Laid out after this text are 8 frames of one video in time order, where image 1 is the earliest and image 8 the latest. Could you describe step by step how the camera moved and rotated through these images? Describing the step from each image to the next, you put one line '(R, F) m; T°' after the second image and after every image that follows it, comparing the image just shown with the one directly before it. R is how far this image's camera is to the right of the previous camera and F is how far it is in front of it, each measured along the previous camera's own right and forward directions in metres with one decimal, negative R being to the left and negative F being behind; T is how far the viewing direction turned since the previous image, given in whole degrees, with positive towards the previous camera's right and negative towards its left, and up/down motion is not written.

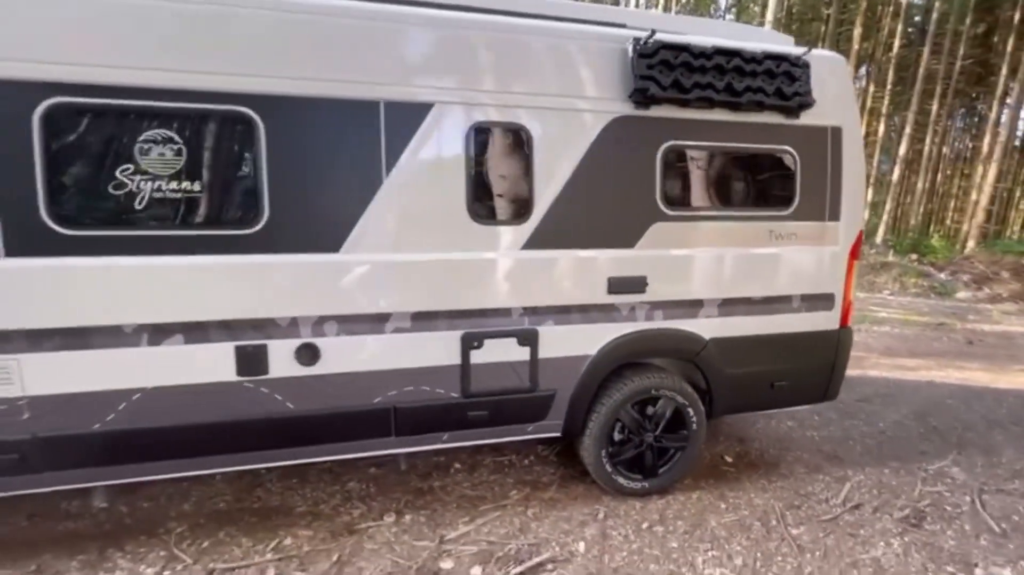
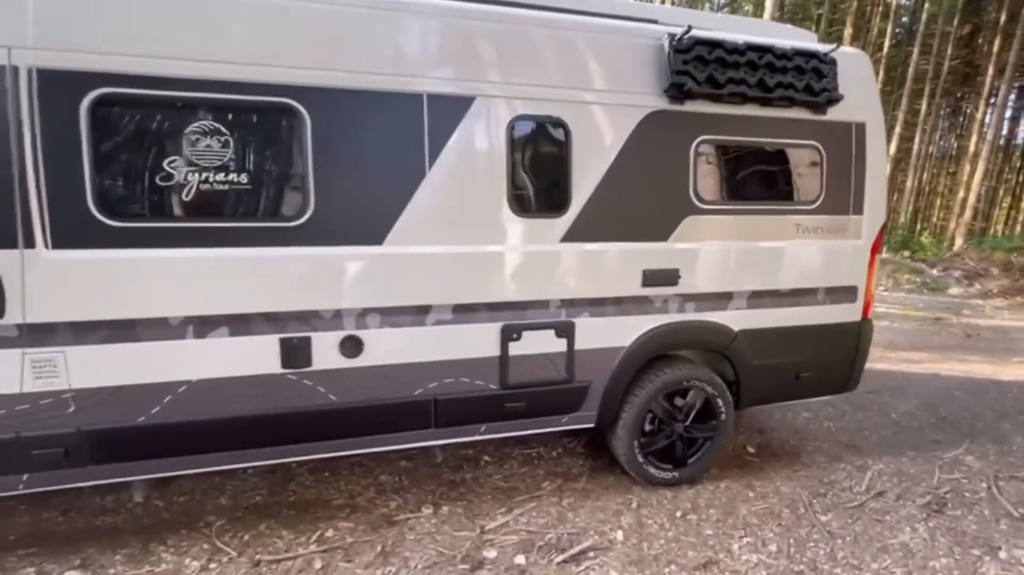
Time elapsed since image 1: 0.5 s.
(-0.3, 0.0) m; +1°
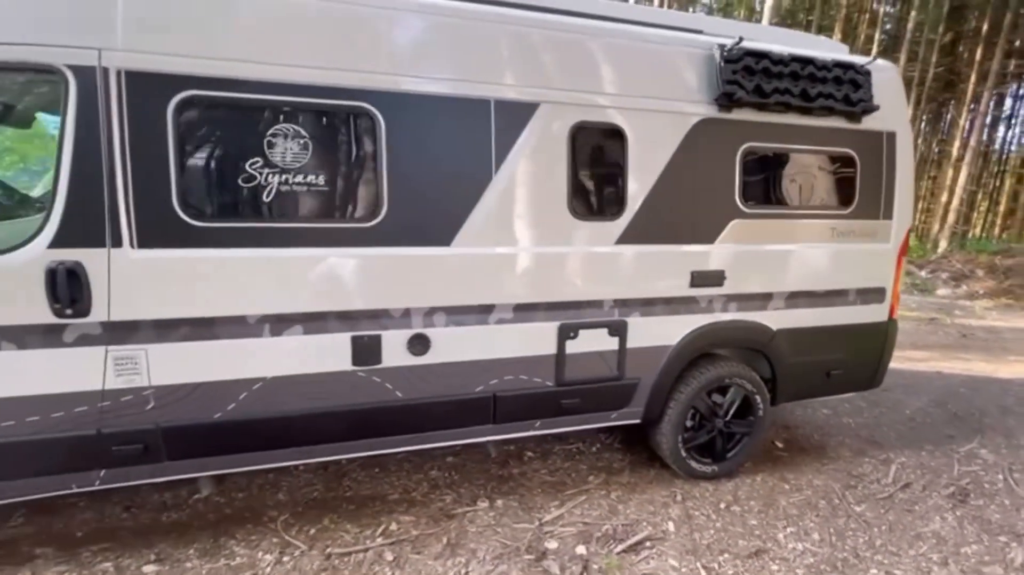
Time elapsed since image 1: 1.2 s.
(-0.5, -0.1) m; +2°
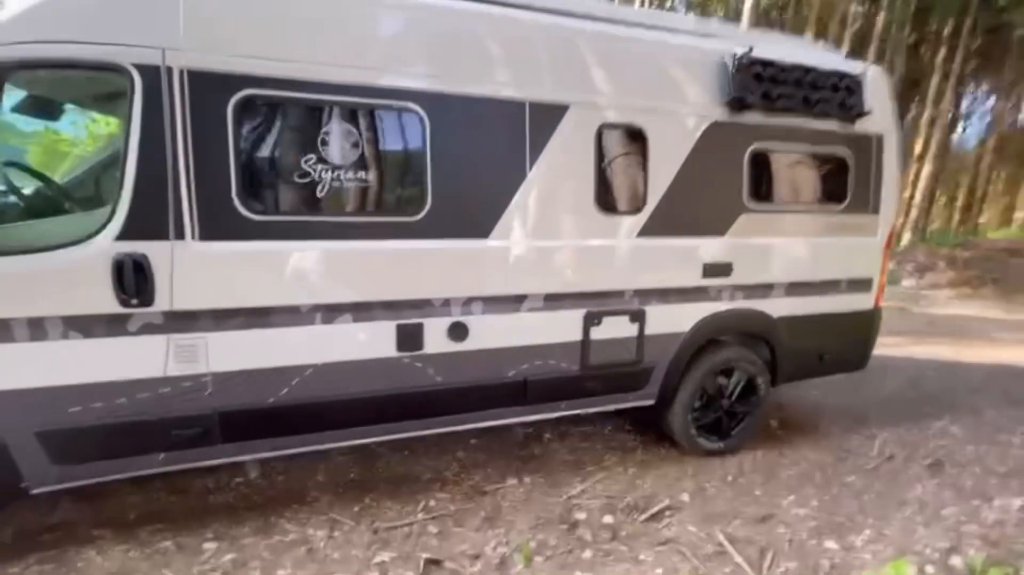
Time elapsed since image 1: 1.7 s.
(-0.4, -0.2) m; +3°
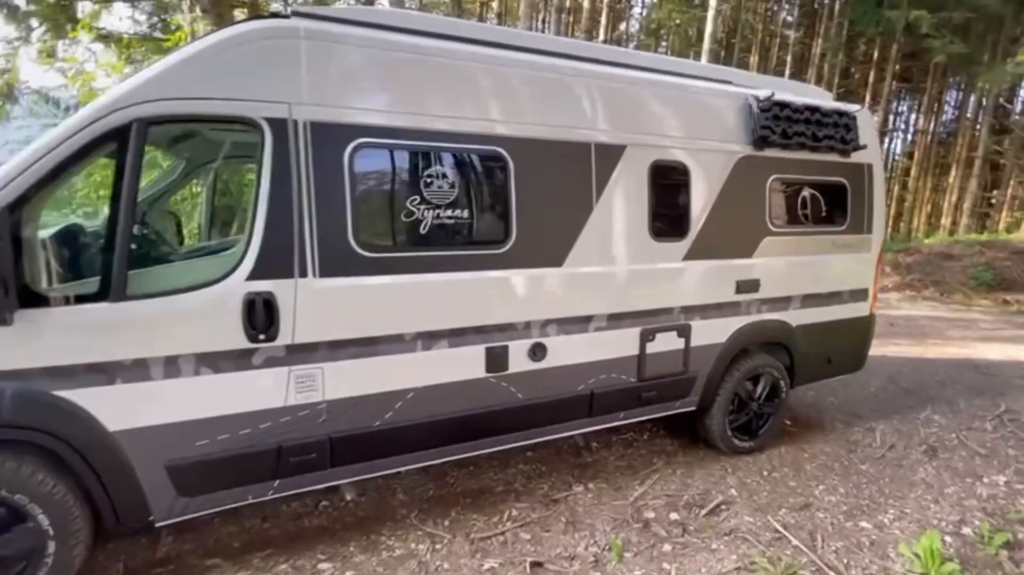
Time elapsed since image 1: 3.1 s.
(-0.8, -0.3) m; +5°
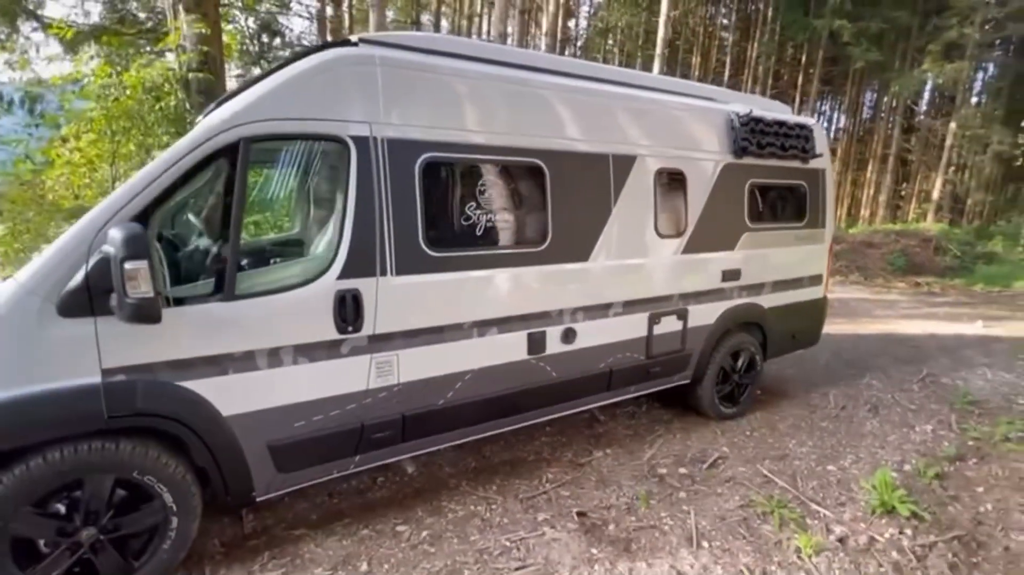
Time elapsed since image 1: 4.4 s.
(-0.7, -0.5) m; +6°
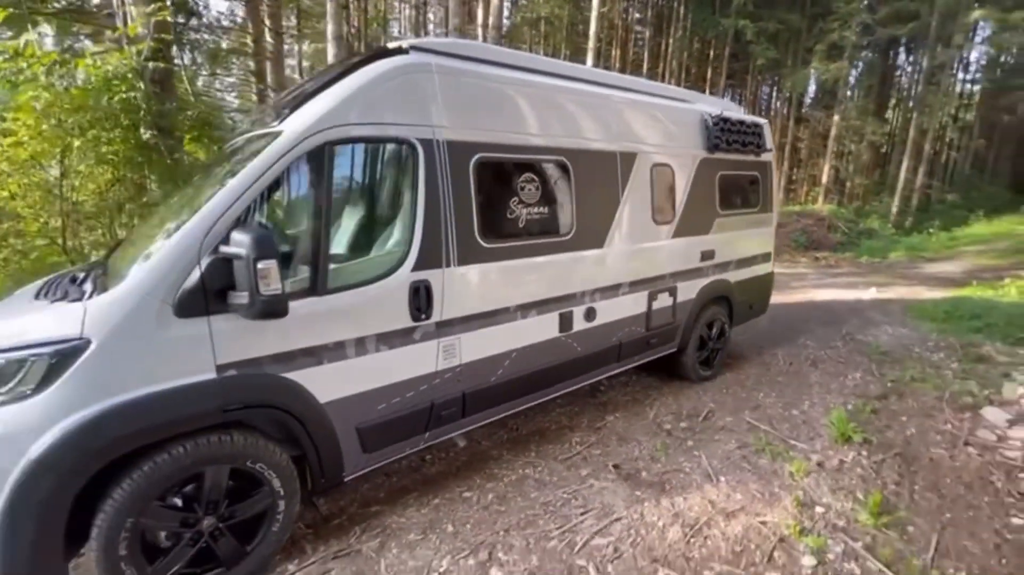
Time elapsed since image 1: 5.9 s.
(-1.0, -0.3) m; +9°
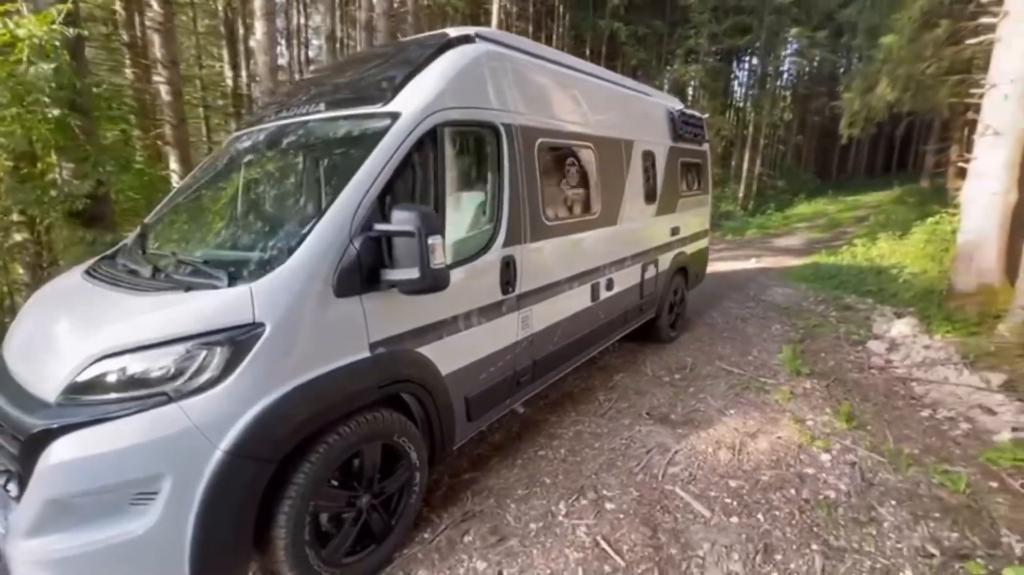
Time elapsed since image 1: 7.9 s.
(-1.5, -0.1) m; +14°
